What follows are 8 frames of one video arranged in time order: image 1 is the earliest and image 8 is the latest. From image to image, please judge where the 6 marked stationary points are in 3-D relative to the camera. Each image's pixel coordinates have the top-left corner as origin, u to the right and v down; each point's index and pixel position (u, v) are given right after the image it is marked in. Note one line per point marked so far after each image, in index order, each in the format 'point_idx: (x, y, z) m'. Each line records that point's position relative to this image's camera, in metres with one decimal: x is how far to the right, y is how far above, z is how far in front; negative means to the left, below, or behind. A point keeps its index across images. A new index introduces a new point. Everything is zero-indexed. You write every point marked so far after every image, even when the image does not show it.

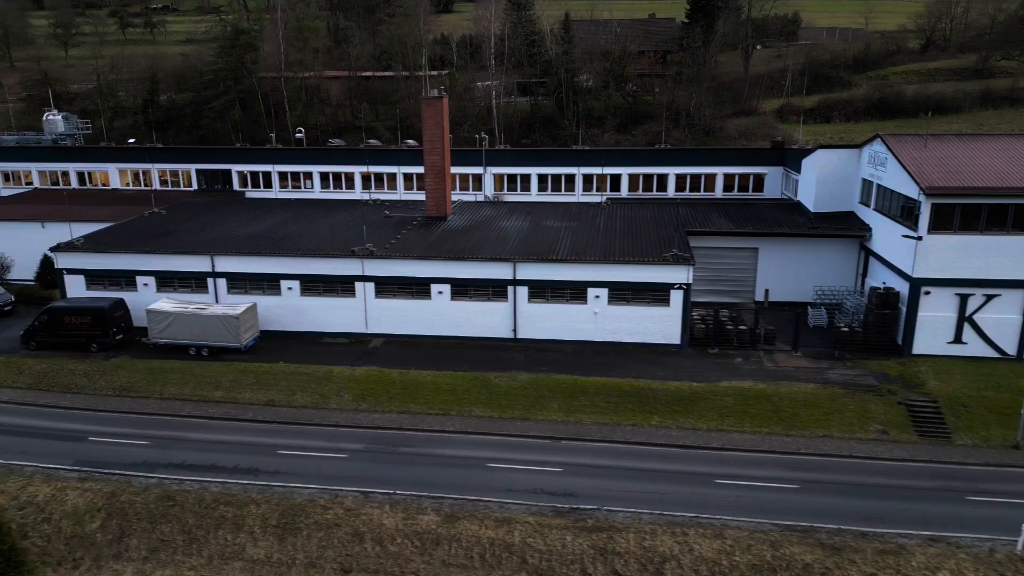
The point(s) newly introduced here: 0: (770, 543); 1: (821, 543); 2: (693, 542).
0: (+6.8, -6.8, +19.4) m
1: (+8.1, -6.7, +19.3) m
2: (+4.8, -6.8, +19.5) m
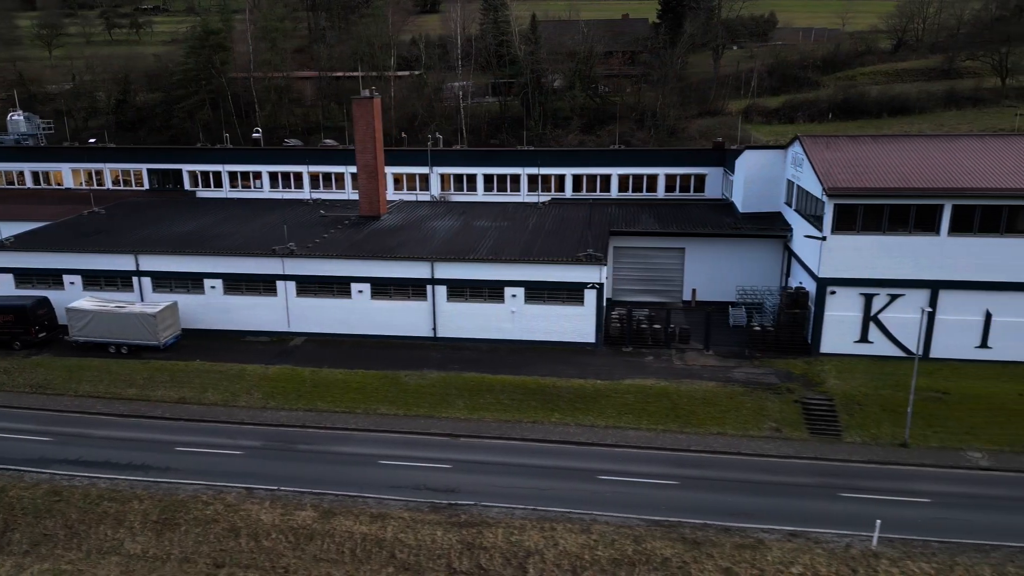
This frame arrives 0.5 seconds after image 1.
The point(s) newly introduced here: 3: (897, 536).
0: (+3.3, -6.7, +19.7) m
1: (+4.6, -6.7, +19.6) m
2: (+1.3, -6.8, +19.8) m
3: (+10.2, -6.6, +19.5) m
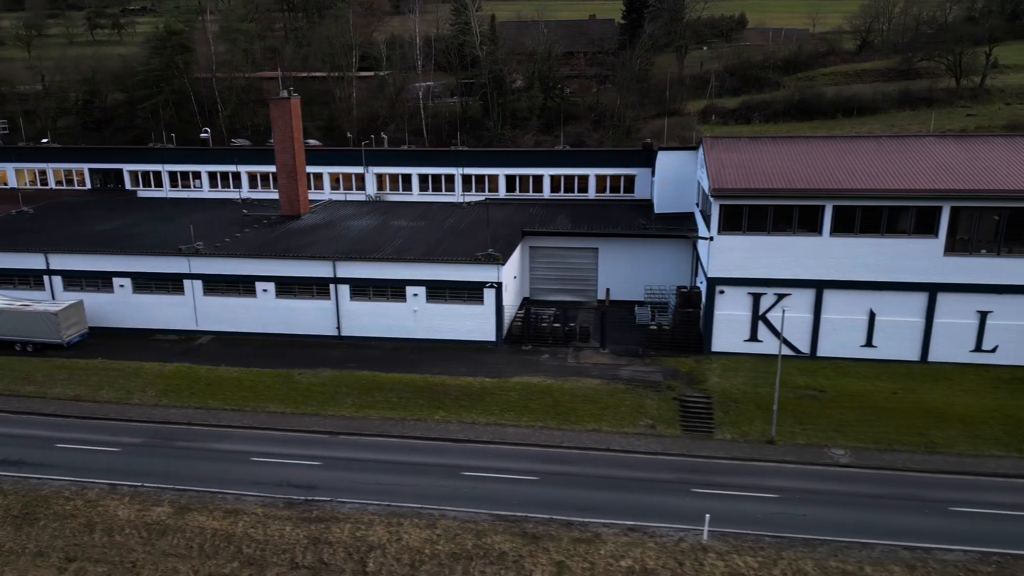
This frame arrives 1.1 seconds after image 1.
0: (-1.0, -6.7, +20.0) m
1: (+0.3, -6.7, +19.9) m
2: (-3.0, -6.7, +20.1) m
3: (+5.9, -6.6, +19.9) m
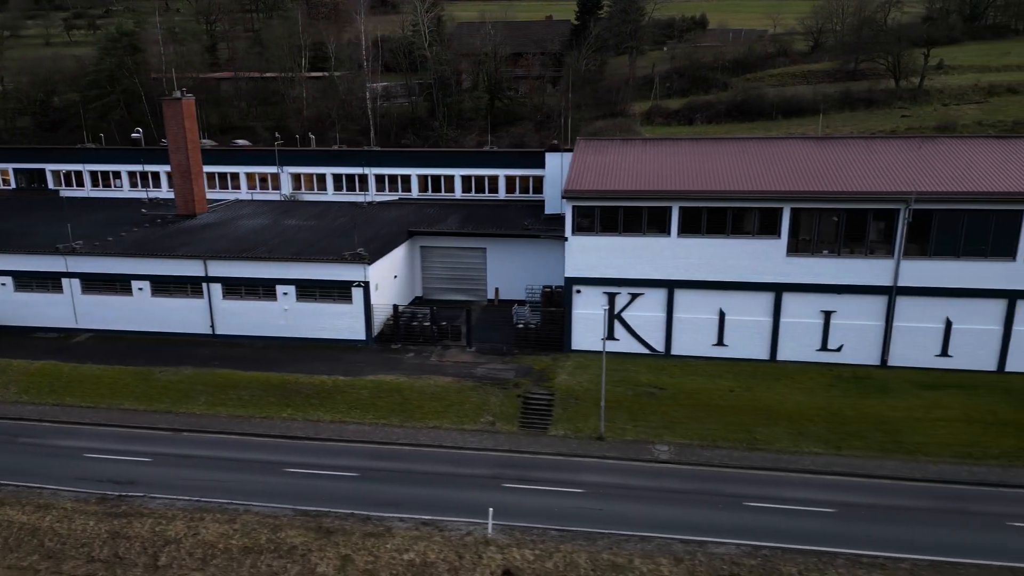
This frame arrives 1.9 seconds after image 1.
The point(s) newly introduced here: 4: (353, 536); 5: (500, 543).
0: (-6.7, -6.7, +20.4) m
1: (-5.4, -6.6, +20.3) m
2: (-8.7, -6.7, +20.5) m
3: (+0.2, -6.6, +20.3) m
4: (-4.3, -6.8, +19.9) m
5: (-0.3, -6.8, +19.5) m
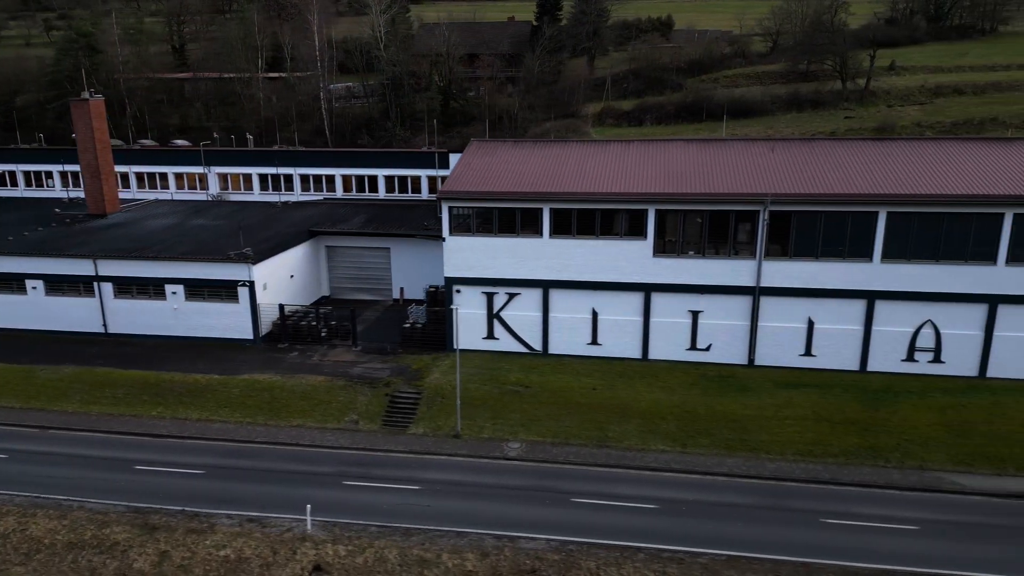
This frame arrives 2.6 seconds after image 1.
0: (-11.7, -6.7, +20.7) m
1: (-10.4, -6.6, +20.6) m
2: (-13.7, -6.7, +20.9) m
3: (-4.7, -6.6, +20.6) m
4: (-9.3, -6.8, +20.2) m
5: (-5.3, -6.8, +19.8) m
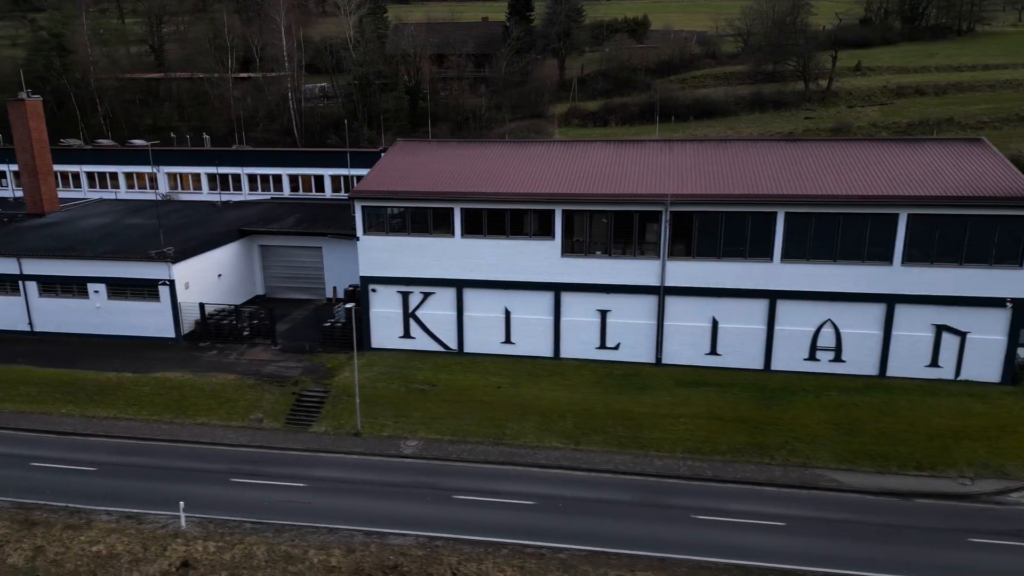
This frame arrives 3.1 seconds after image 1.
0: (-15.2, -6.6, +21.0) m
1: (-13.9, -6.6, +20.9) m
2: (-17.2, -6.6, +21.1) m
3: (-8.3, -6.5, +20.8) m
4: (-12.8, -6.7, +20.5) m
5: (-8.8, -6.8, +20.1) m
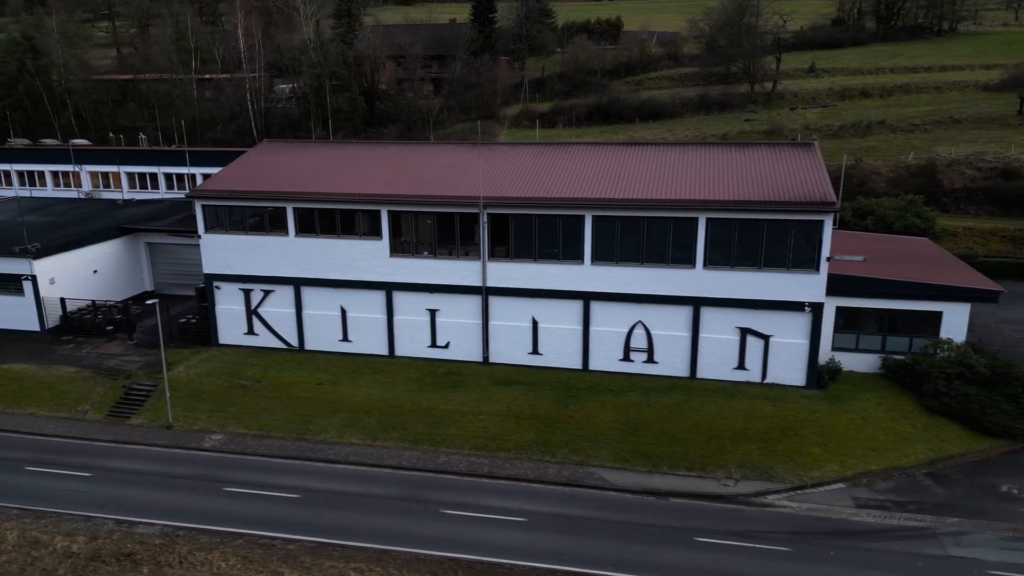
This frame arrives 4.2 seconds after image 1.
0: (-22.3, -6.4, +22.1) m
1: (-21.0, -6.4, +22.0) m
2: (-24.3, -6.4, +22.3) m
3: (-15.4, -6.4, +21.8) m
4: (-20.0, -6.5, +21.6) m
5: (-16.0, -6.6, +21.0) m
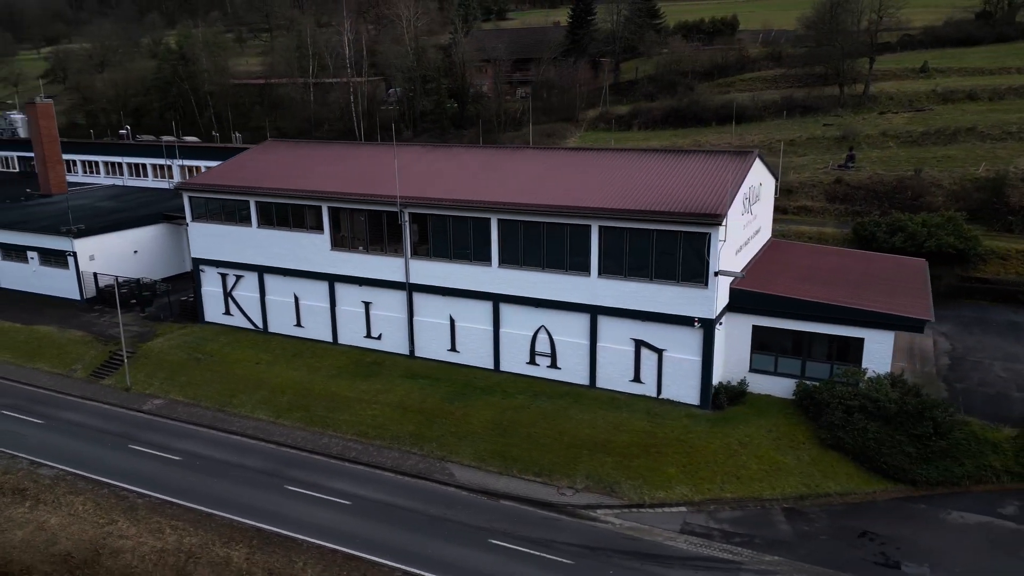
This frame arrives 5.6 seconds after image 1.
0: (-26.6, -5.0, +28.2) m
1: (-25.4, -5.1, +27.8) m
2: (-28.5, -4.9, +28.8) m
3: (-19.9, -5.4, +26.4) m
4: (-24.4, -5.2, +27.1) m
5: (-20.7, -5.6, +25.8) m
